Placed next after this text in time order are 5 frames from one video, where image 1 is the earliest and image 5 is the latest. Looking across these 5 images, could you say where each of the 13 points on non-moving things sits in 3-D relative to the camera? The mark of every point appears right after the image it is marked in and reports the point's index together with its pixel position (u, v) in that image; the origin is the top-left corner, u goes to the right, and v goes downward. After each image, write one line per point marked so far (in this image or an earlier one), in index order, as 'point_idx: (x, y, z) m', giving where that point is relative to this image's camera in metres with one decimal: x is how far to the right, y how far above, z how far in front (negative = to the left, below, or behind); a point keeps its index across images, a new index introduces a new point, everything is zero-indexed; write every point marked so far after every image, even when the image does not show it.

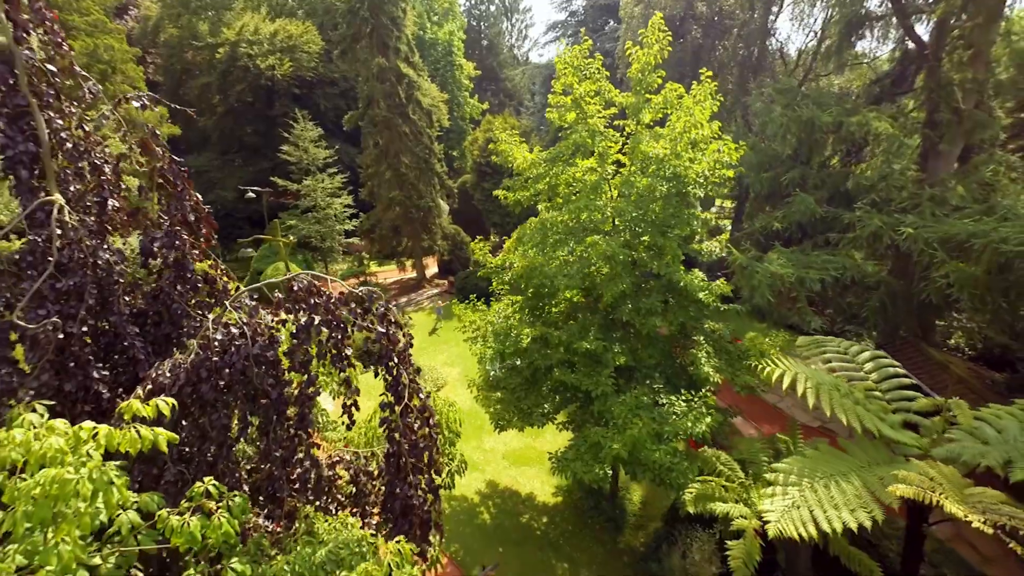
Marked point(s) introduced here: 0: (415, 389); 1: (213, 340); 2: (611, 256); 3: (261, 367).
0: (-0.9, -0.9, +3.6) m
1: (-2.5, -0.5, +3.2) m
2: (+1.6, +0.6, +6.6) m
3: (-2.1, -0.7, +3.4) m
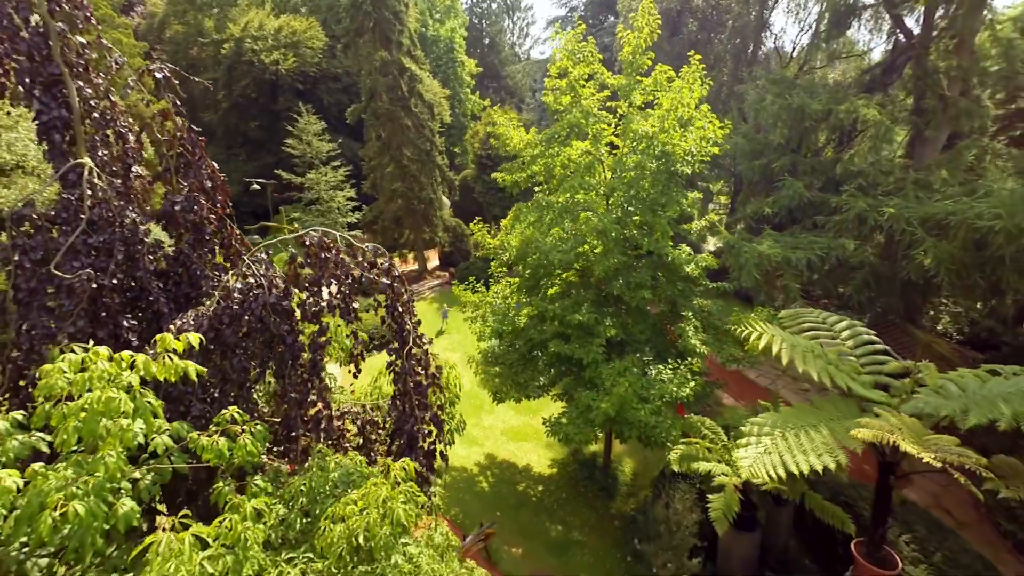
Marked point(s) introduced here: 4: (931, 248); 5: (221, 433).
0: (-1.0, -0.5, +4.0) m
1: (-2.6, -0.1, +3.6) m
2: (+1.5, +1.1, +6.9) m
3: (-2.2, -0.3, +3.7) m
4: (+7.7, +0.8, +7.4) m
5: (-2.4, -1.2, +3.4) m
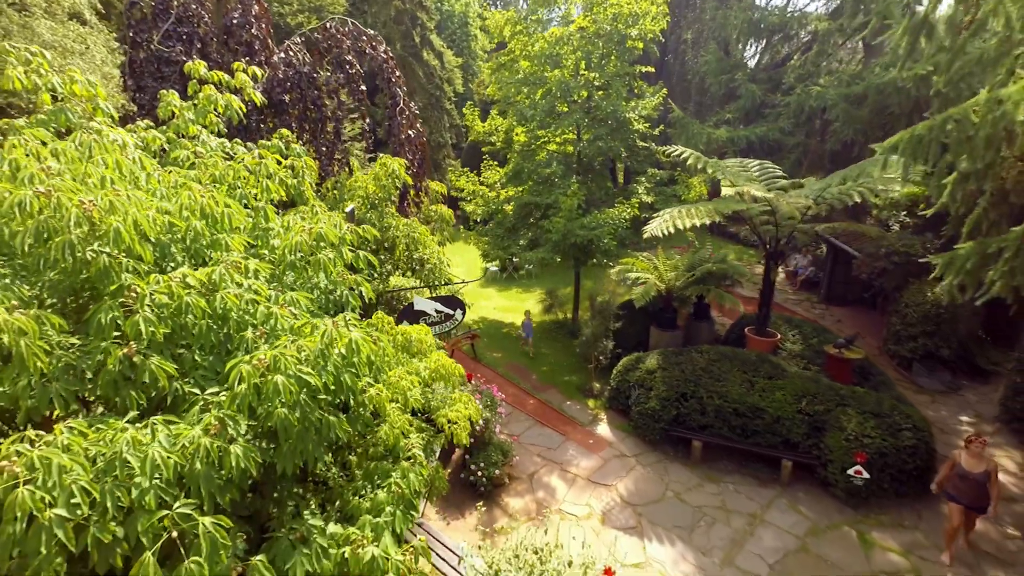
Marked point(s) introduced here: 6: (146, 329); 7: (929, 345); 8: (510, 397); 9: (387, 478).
0: (-1.5, +2.6, +5.7) m
1: (-3.1, +3.0, +5.4) m
2: (+1.2, +4.1, +8.5) m
3: (-2.7, +2.7, +5.5) m
4: (+7.3, +3.7, +8.8) m
5: (-2.9, +1.8, +5.2) m
6: (-1.9, -0.2, +2.1) m
7: (+8.3, -1.1, +8.0) m
8: (0.0, -2.0, +7.4) m
9: (-0.9, -1.4, +2.9) m
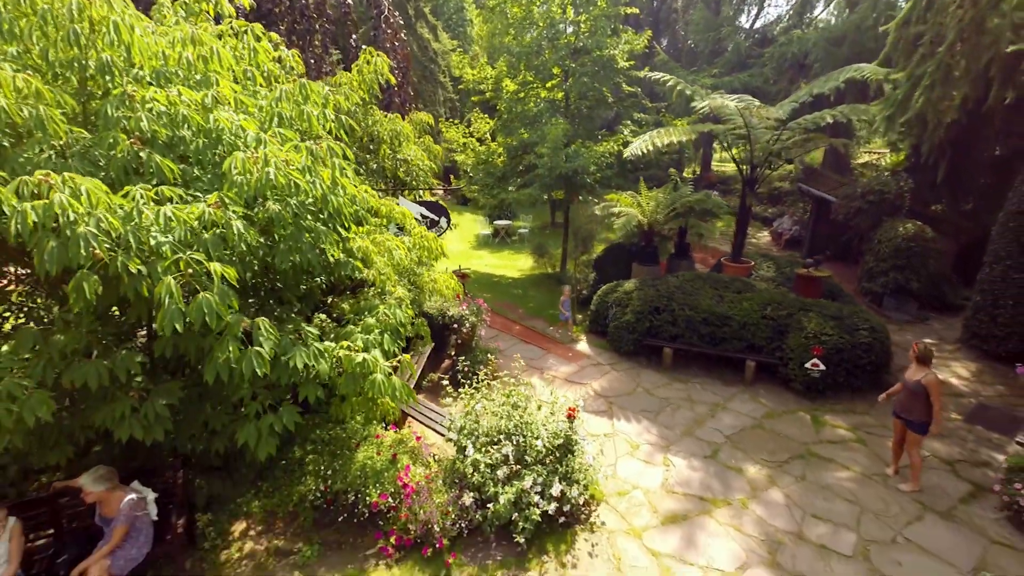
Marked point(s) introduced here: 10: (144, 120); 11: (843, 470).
0: (-1.7, +3.8, +5.9) m
1: (-3.3, +4.2, +5.6) m
2: (+0.9, +5.5, +8.7) m
3: (-3.0, +4.0, +5.7) m
4: (+7.0, +5.1, +9.0) m
5: (-3.2, +3.1, +5.4) m
6: (-2.2, +1.0, +2.4) m
7: (+8.0, +0.2, +8.4) m
8: (-0.3, -0.7, +7.8) m
9: (-1.1, -0.2, +3.3) m
10: (-2.2, +1.0, +2.4) m
11: (+3.5, -1.9, +4.2) m
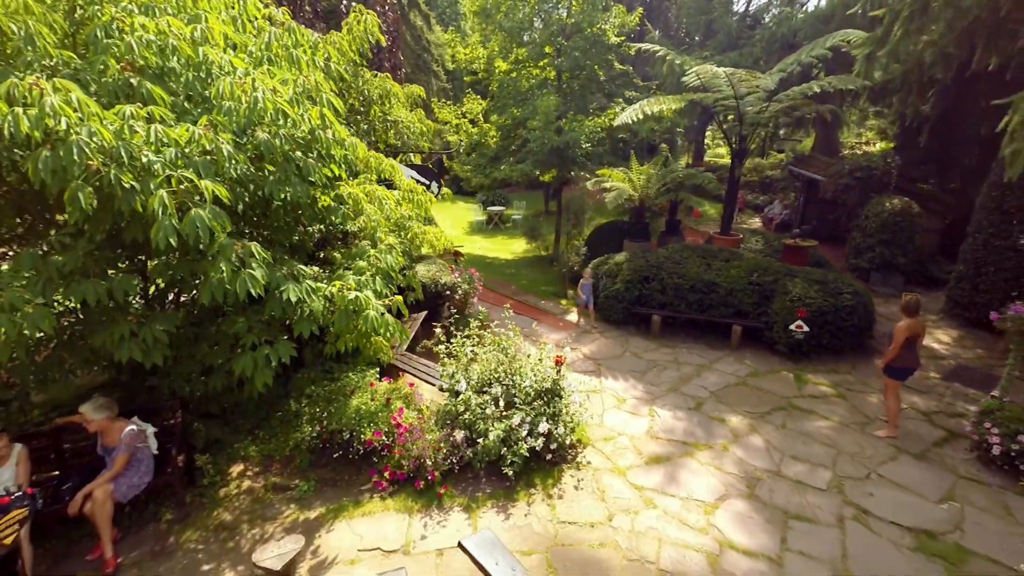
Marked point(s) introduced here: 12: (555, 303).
0: (-1.9, +4.3, +6.0) m
1: (-3.5, +4.7, +5.6) m
2: (+0.7, +6.0, +8.8) m
3: (-3.1, +4.5, +5.8) m
4: (+6.8, +5.6, +9.1) m
5: (-3.3, +3.5, +5.5) m
6: (-2.3, +1.4, +2.5) m
7: (+7.9, +0.8, +8.5) m
8: (-0.4, -0.2, +7.9) m
9: (-1.2, +0.3, +3.4) m
10: (-2.3, +1.4, +2.5) m
11: (+3.4, -1.4, +4.4) m
12: (+0.8, -0.3, +7.7) m
